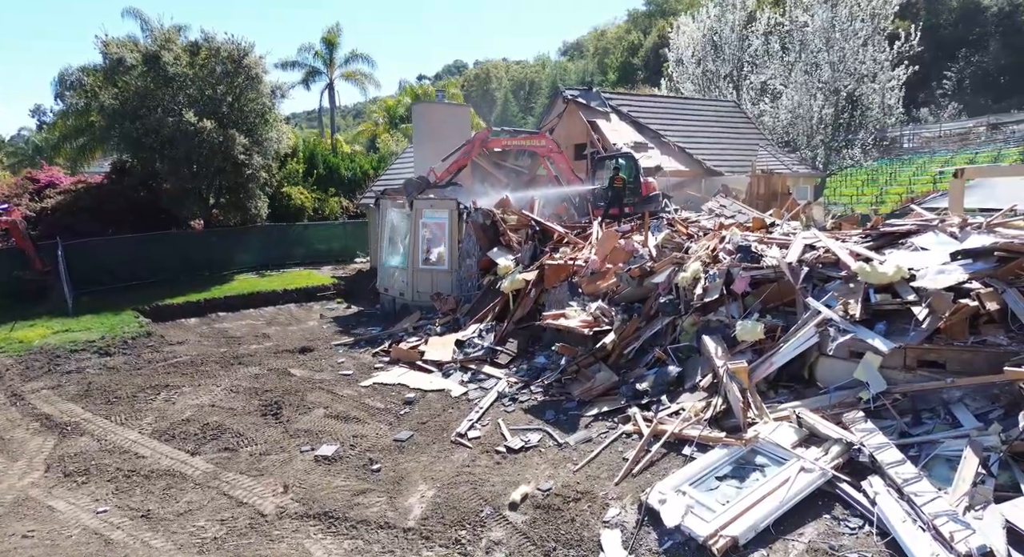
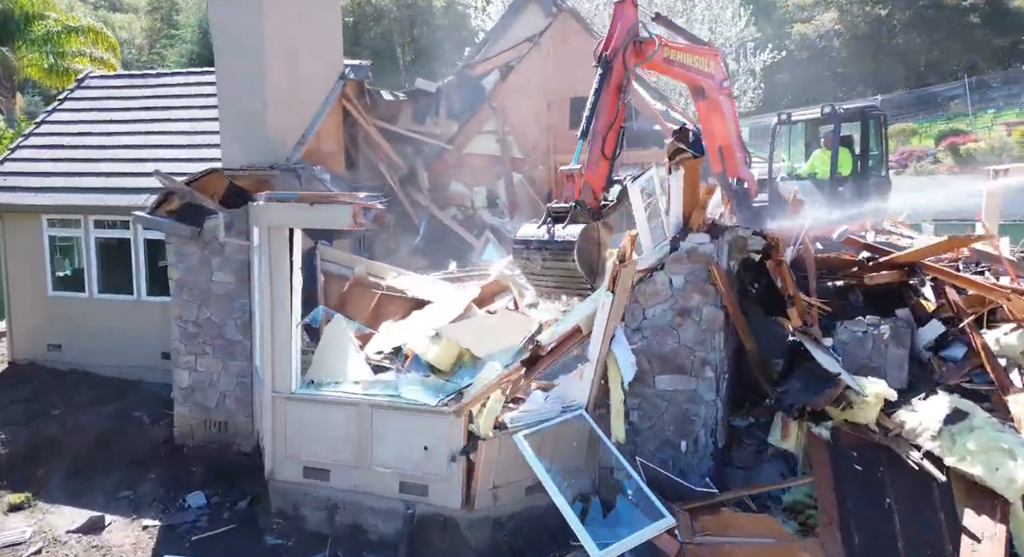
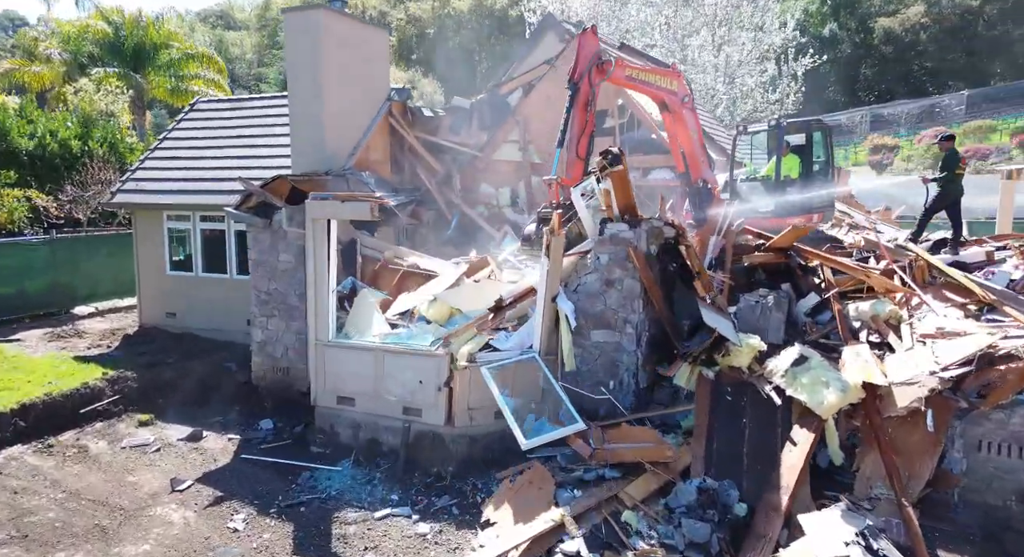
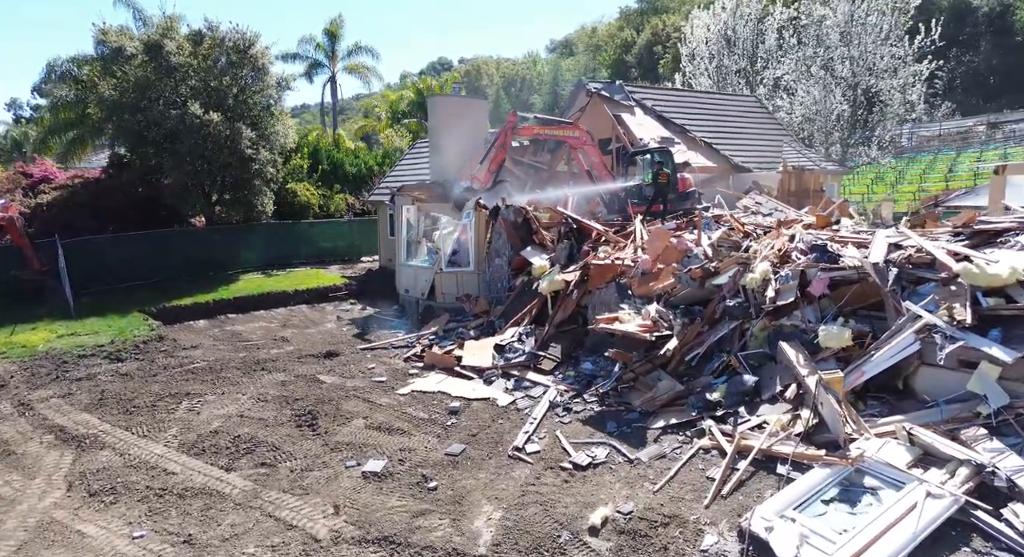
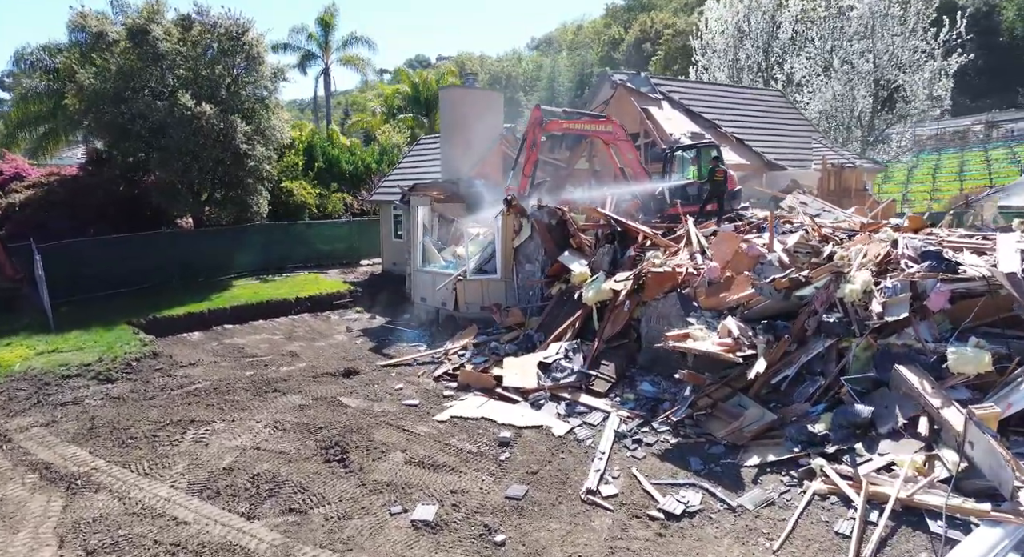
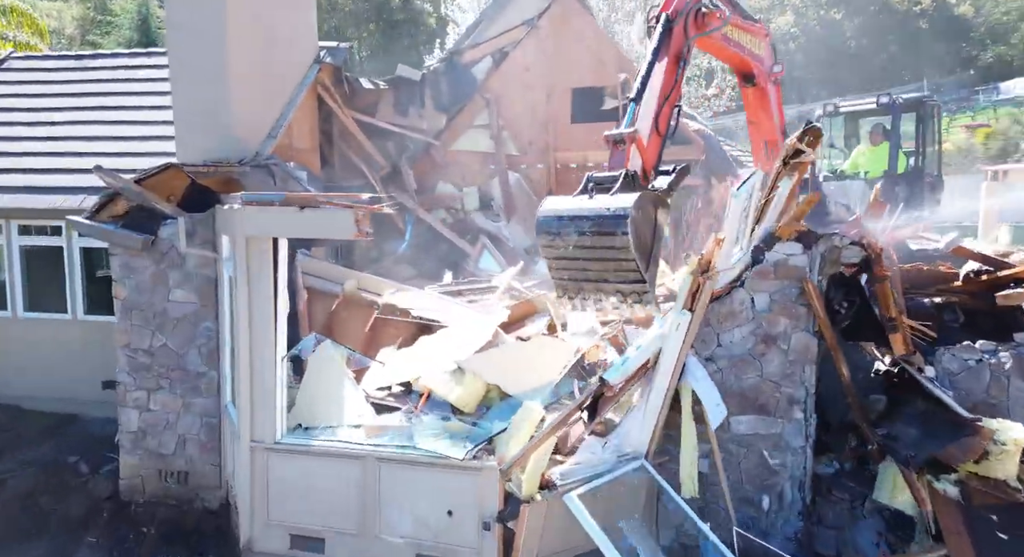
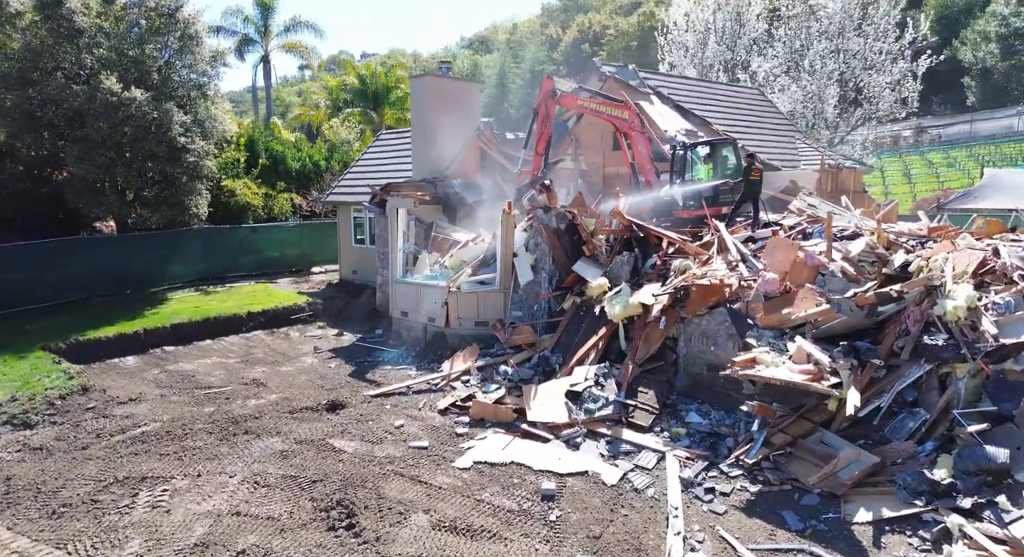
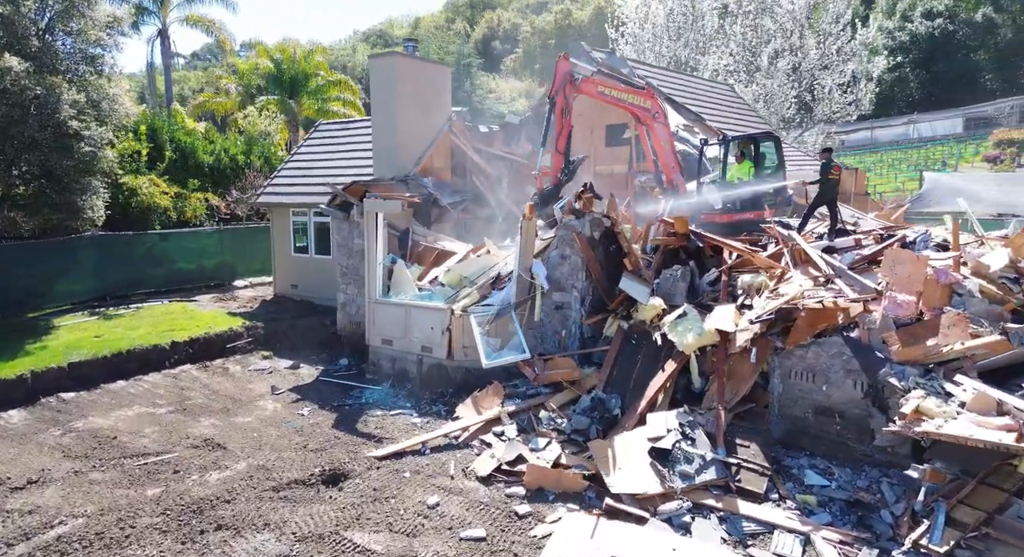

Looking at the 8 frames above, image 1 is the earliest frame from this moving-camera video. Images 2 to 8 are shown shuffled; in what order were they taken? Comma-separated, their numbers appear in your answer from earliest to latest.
4, 5, 7, 8, 3, 2, 6
